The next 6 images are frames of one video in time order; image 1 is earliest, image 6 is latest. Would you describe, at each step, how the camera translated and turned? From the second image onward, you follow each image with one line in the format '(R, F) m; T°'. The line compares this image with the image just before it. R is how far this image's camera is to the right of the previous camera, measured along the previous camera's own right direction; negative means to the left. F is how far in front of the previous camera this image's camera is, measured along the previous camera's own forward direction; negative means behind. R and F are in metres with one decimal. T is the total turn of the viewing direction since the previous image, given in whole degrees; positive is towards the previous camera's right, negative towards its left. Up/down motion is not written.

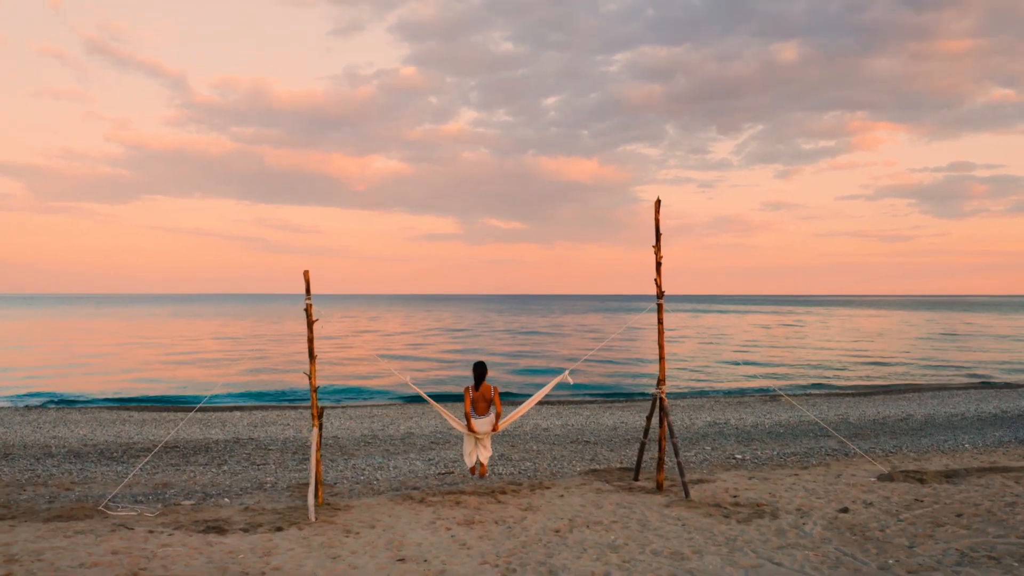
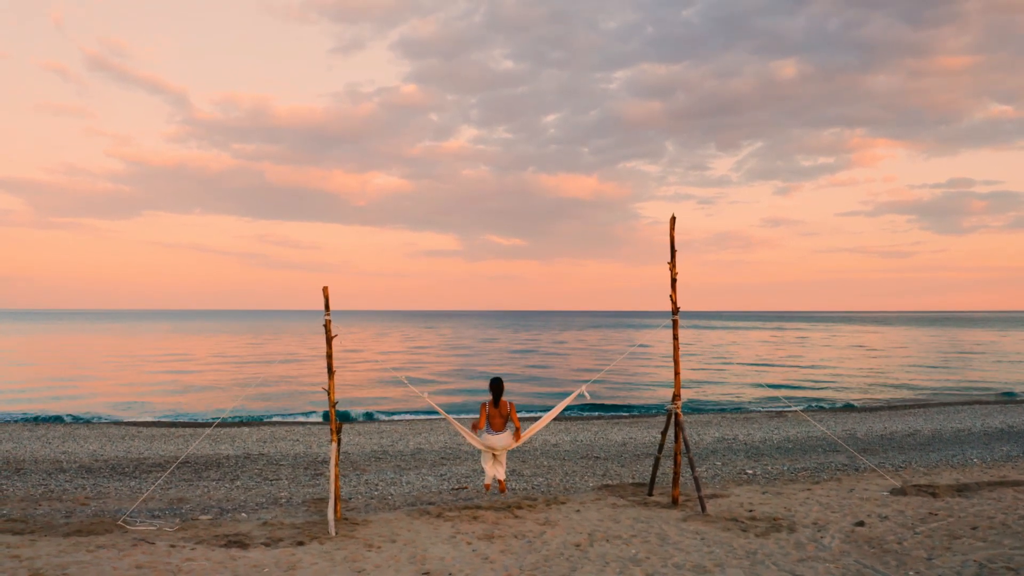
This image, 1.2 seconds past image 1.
(-0.2, -0.1) m; 0°
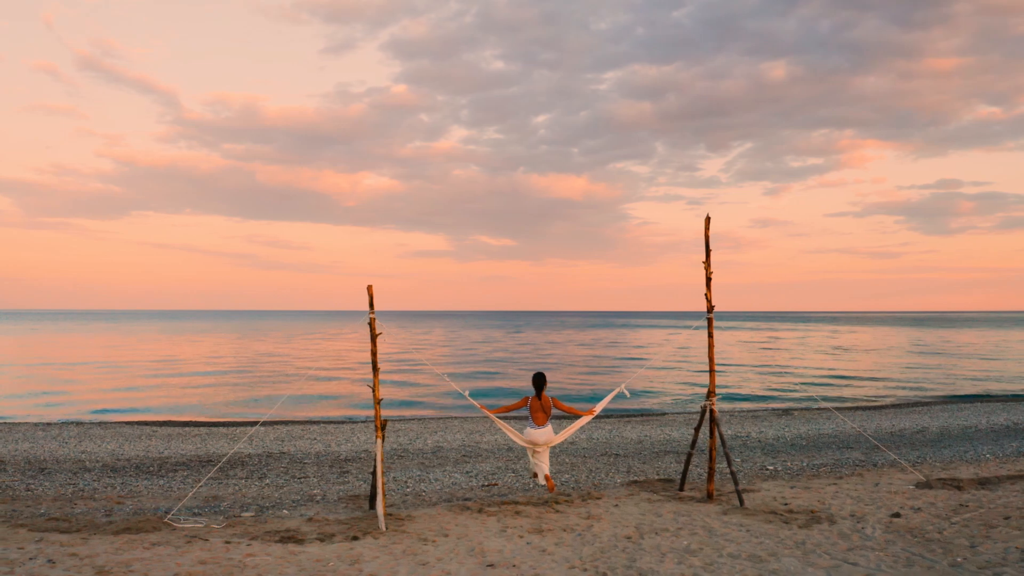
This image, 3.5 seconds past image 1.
(-0.7, -0.1) m; +1°
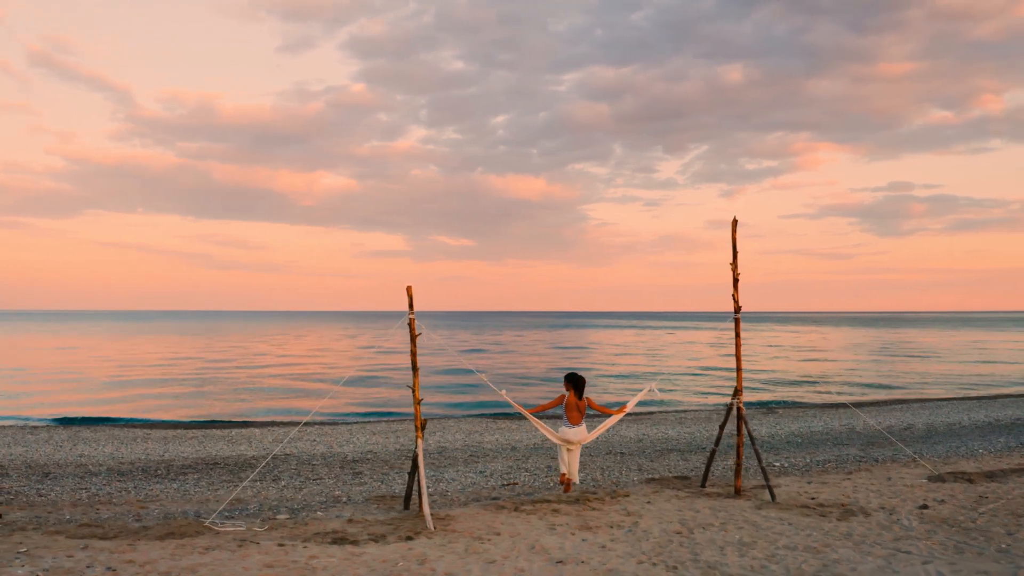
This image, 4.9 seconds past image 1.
(-1.0, 0.0) m; +3°
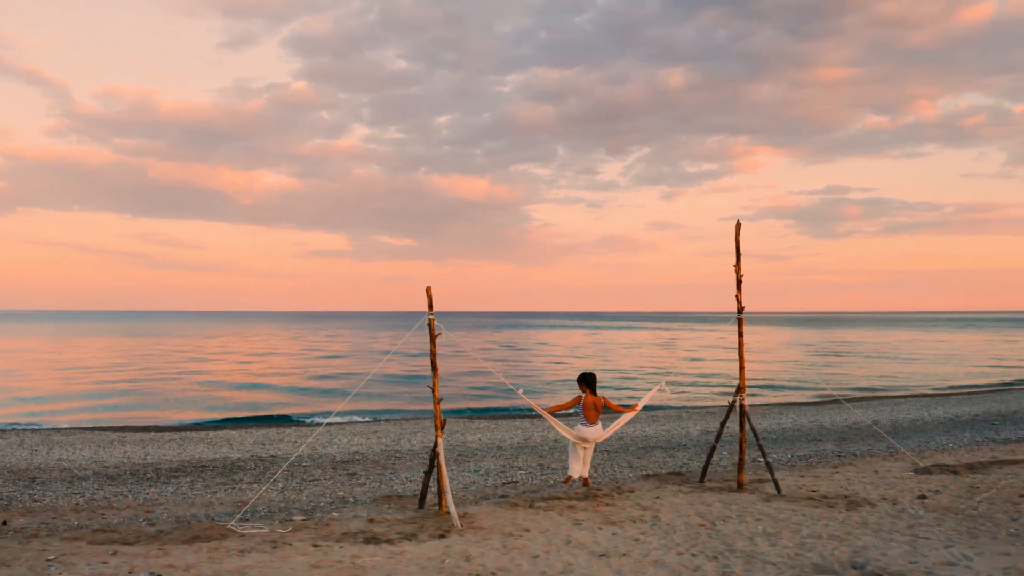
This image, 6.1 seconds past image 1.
(-0.8, 0.0) m; +4°
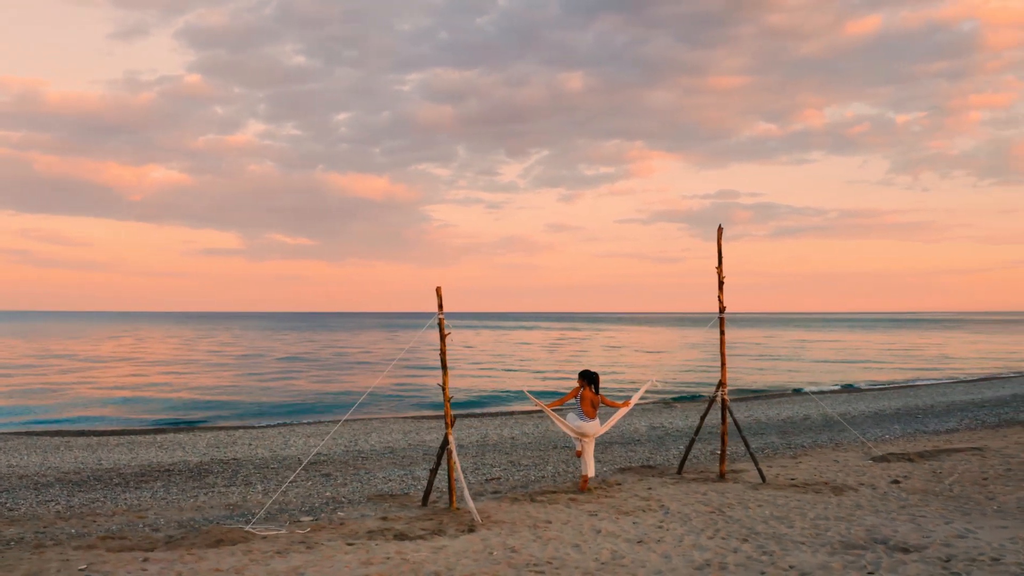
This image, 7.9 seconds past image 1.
(-1.1, -0.1) m; +7°
